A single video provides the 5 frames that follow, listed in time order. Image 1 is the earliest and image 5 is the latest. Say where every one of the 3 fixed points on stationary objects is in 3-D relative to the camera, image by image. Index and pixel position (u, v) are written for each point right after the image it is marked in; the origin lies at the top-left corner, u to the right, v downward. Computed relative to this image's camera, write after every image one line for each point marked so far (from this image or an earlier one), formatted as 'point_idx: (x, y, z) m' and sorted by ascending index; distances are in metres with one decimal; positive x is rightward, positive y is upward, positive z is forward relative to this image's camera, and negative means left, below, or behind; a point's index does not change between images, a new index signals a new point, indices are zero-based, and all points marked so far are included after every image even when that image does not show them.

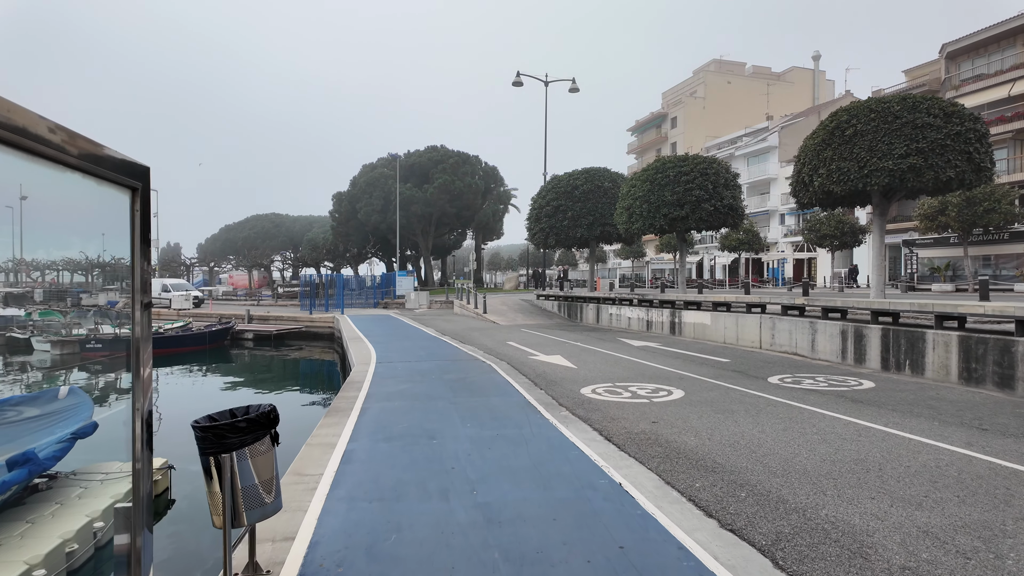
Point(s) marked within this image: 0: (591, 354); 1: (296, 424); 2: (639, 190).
0: (+1.8, -1.5, +13.8) m
1: (-4.9, -3.0, +13.7) m
2: (+4.3, +3.3, +19.9) m
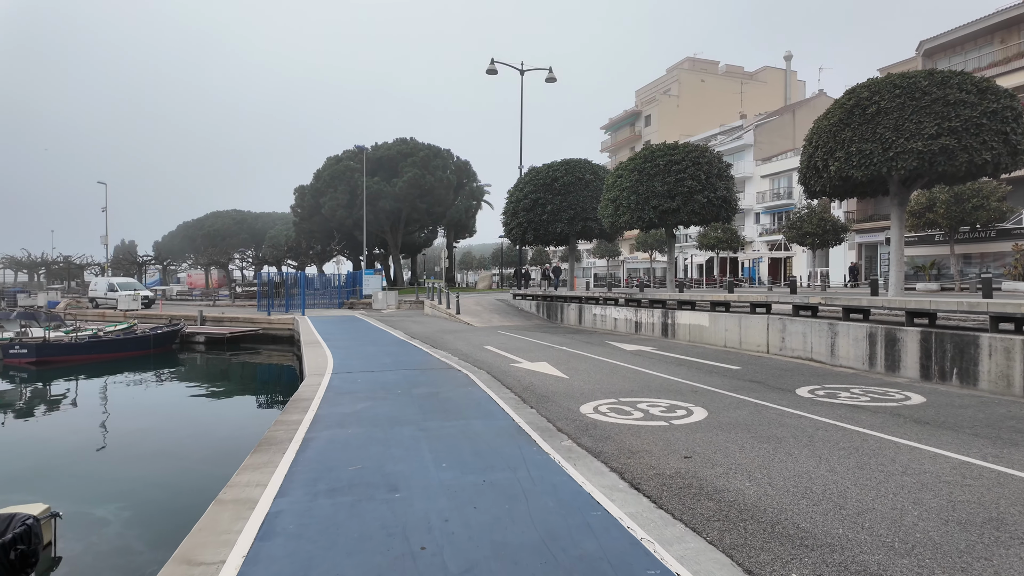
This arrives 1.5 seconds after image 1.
0: (+1.4, -1.5, +12.2) m
1: (-5.3, -3.0, +11.7) m
2: (+3.5, +3.3, +18.4) m
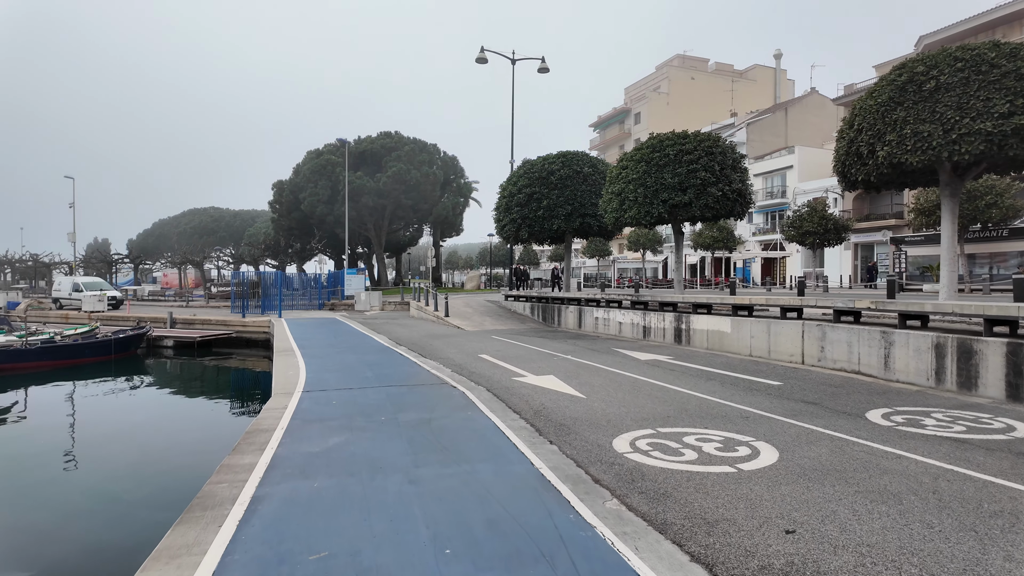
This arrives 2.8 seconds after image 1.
0: (+1.4, -1.5, +10.6) m
1: (-5.2, -3.0, +9.9) m
2: (+3.4, +3.3, +16.9) m
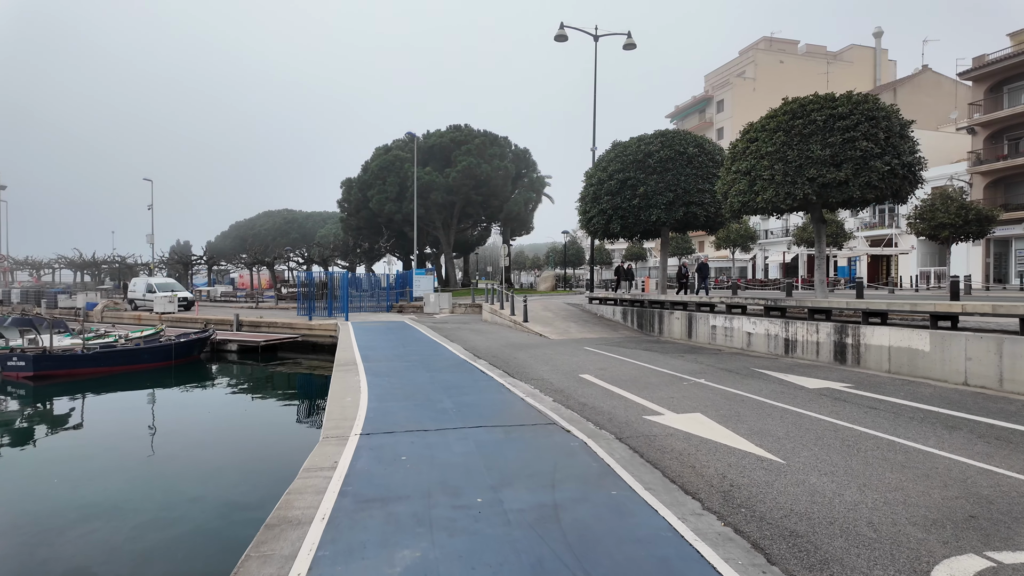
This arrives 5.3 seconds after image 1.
0: (+3.1, -1.6, +7.5) m
1: (-3.6, -3.0, +7.6) m
2: (+5.7, +3.3, +13.6) m
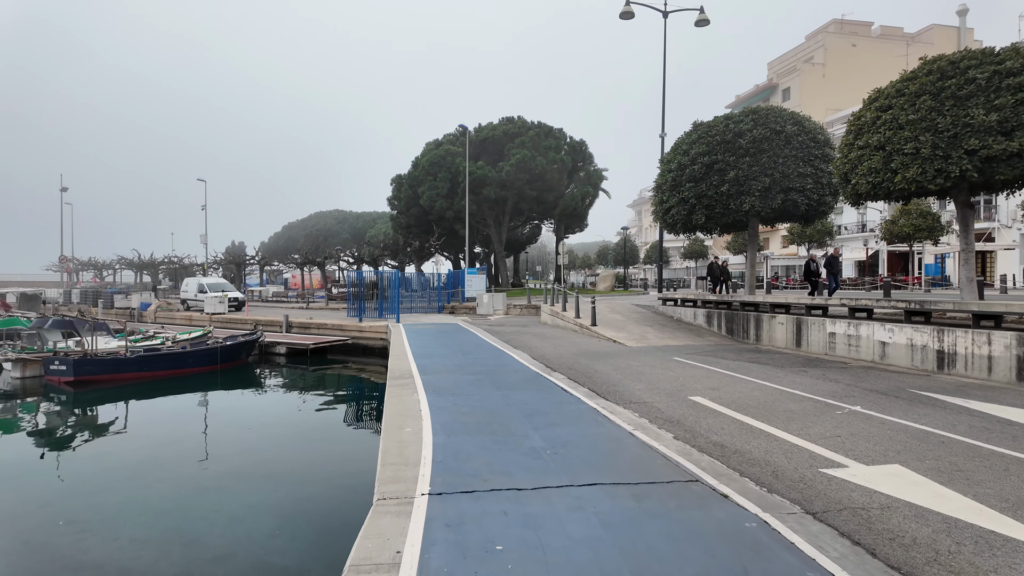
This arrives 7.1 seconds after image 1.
0: (+4.2, -1.6, +5.2) m
1: (-2.5, -3.0, +5.8) m
2: (+7.3, +3.3, +11.1) m
